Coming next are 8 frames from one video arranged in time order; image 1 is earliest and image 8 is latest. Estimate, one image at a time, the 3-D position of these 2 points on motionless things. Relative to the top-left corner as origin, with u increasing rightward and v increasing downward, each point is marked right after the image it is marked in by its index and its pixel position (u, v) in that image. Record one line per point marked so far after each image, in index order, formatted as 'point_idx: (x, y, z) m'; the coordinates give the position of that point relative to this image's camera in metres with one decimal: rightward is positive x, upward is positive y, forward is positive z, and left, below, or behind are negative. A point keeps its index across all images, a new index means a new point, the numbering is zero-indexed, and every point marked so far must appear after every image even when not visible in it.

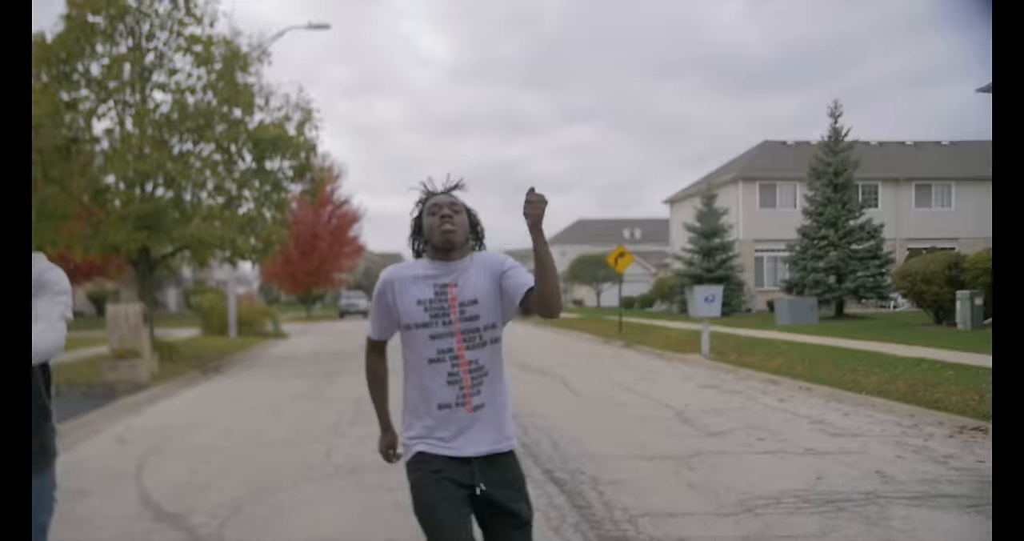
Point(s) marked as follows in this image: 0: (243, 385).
0: (-3.6, -1.5, +11.9) m
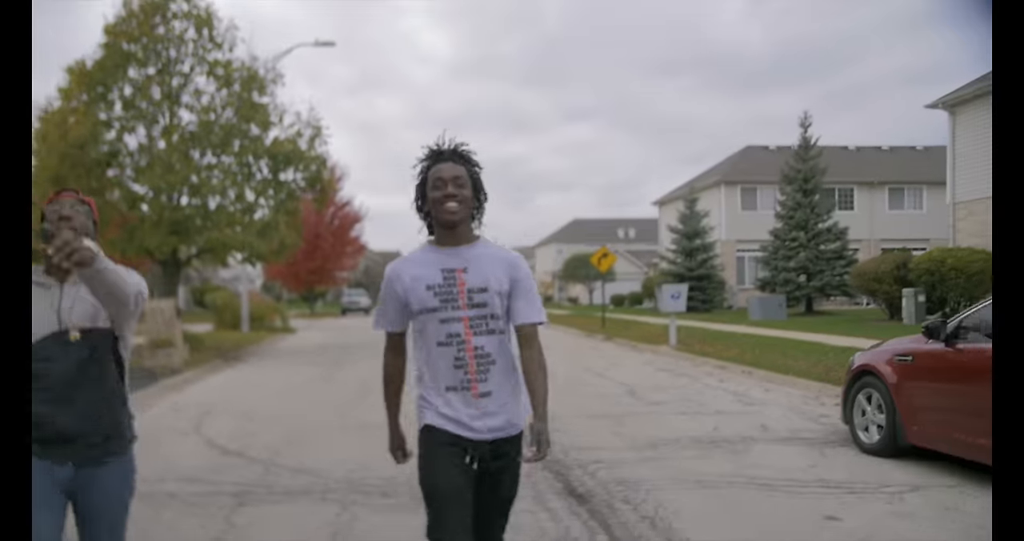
0: (-3.7, -1.5, +13.2) m
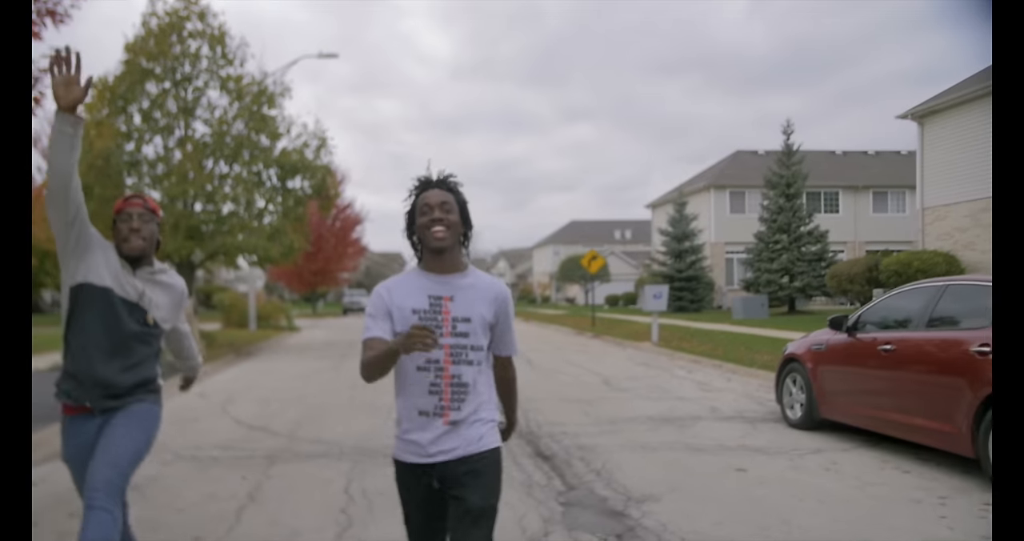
0: (-3.9, -1.6, +14.1) m
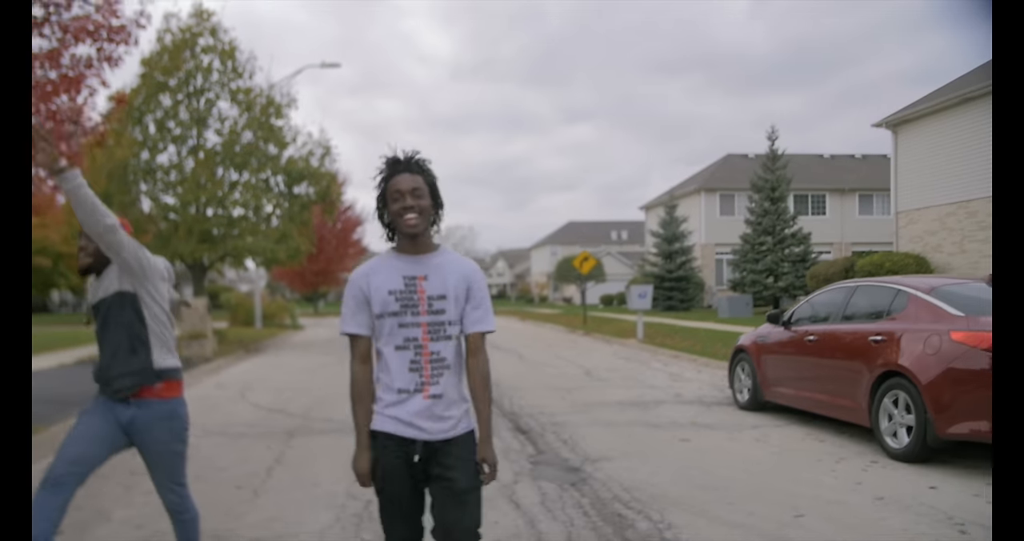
0: (-4.0, -1.6, +14.9) m
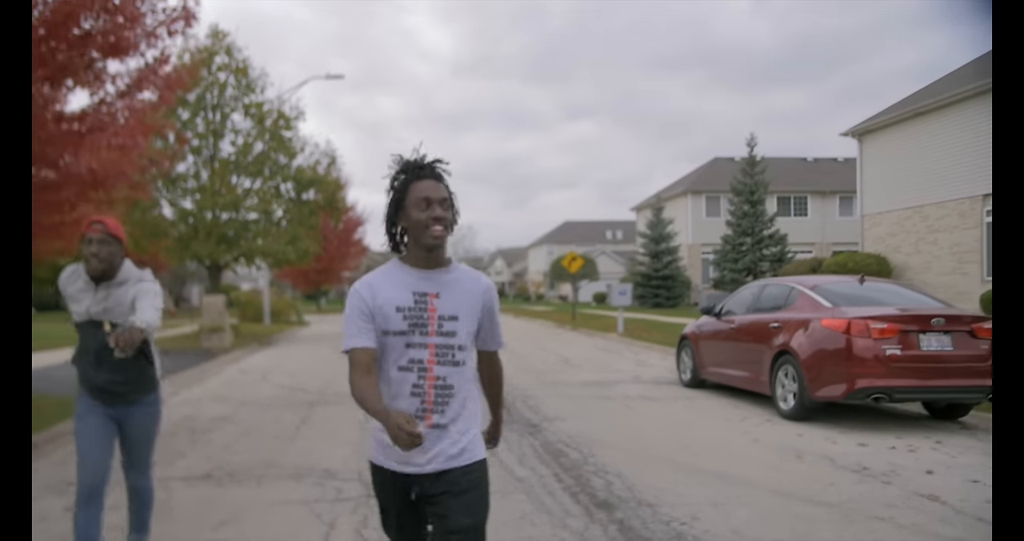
0: (-4.1, -1.6, +16.1) m
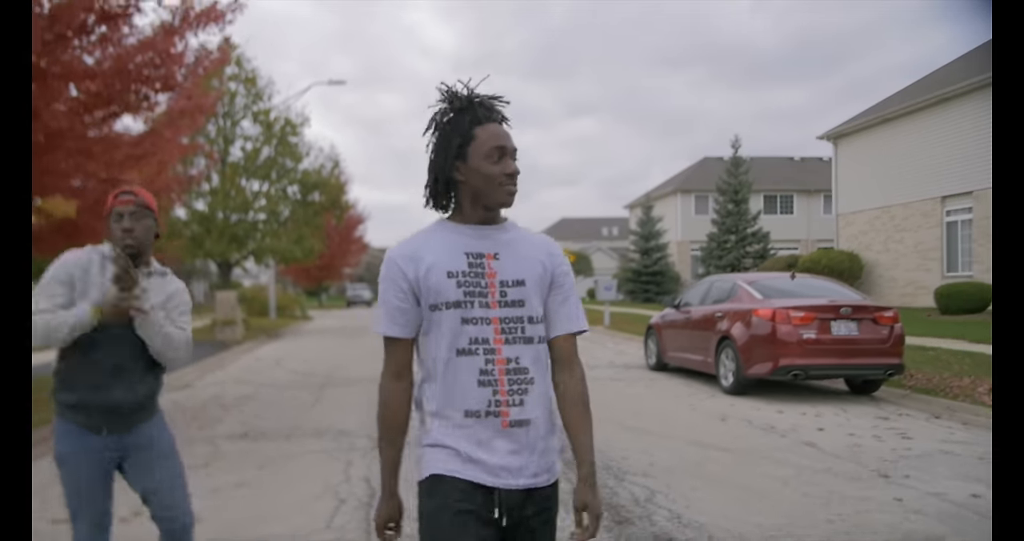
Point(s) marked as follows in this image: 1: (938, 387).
0: (-4.3, -1.5, +17.2) m
1: (+4.3, -1.2, +8.8) m
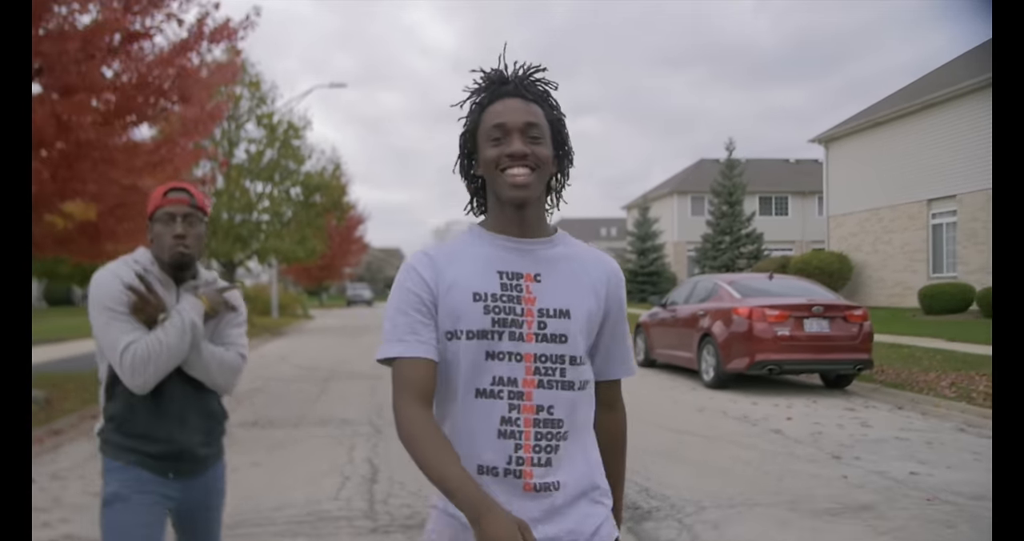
0: (-4.3, -1.5, +17.6) m
1: (+4.2, -1.2, +9.2) m
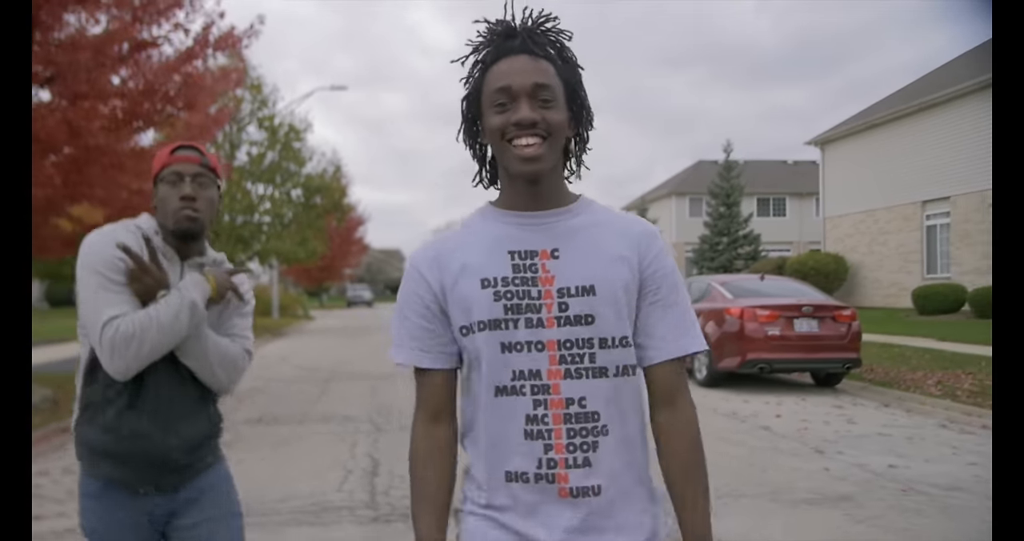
0: (-4.3, -1.5, +17.7) m
1: (+4.2, -1.2, +9.3) m
